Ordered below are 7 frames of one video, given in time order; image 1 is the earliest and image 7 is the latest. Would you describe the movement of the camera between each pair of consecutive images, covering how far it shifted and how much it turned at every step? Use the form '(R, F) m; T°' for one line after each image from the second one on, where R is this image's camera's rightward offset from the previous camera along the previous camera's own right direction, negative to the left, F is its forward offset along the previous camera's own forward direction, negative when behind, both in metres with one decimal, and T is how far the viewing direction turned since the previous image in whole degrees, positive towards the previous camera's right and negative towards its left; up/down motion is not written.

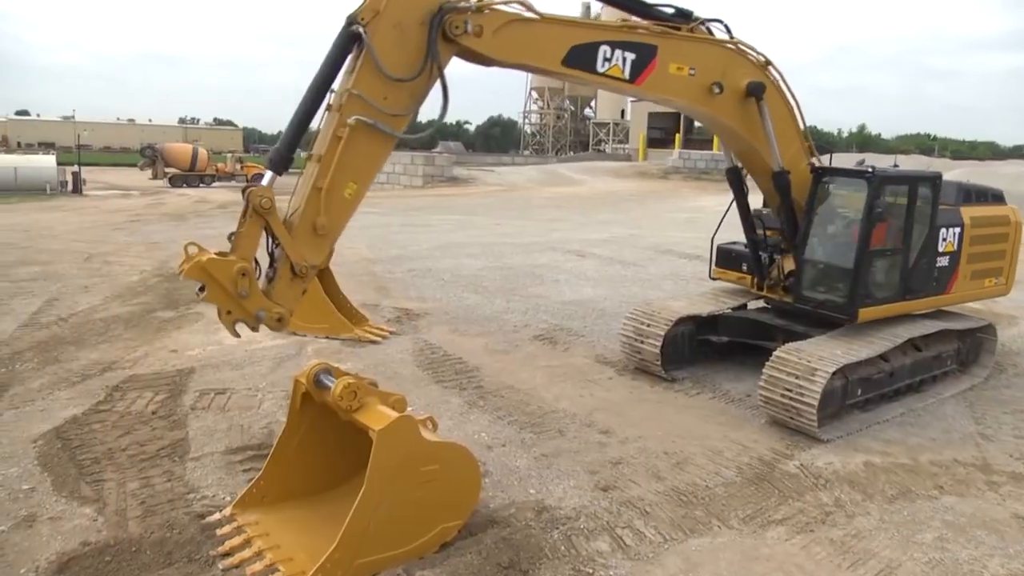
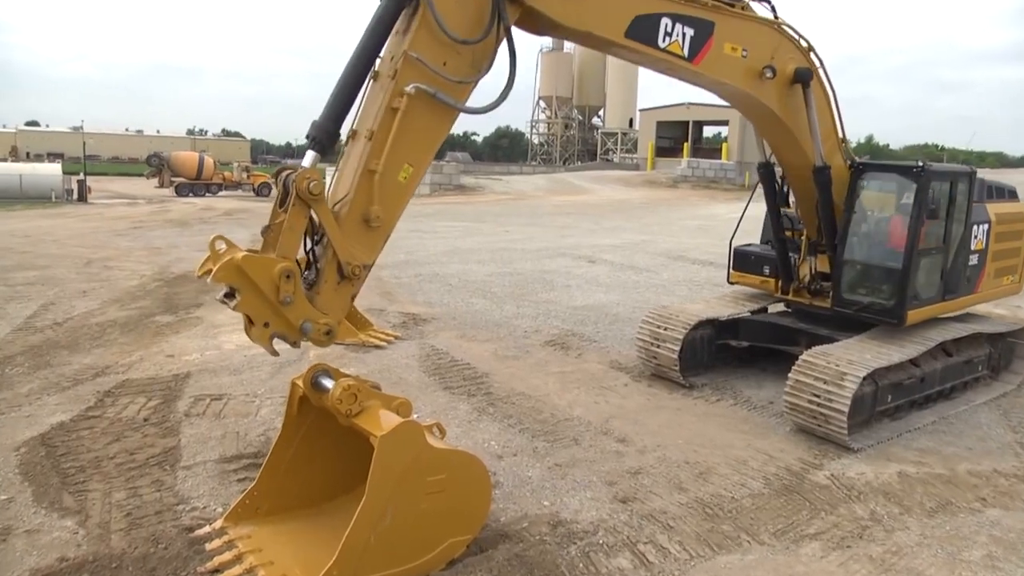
(0.0, +0.3) m; 0°
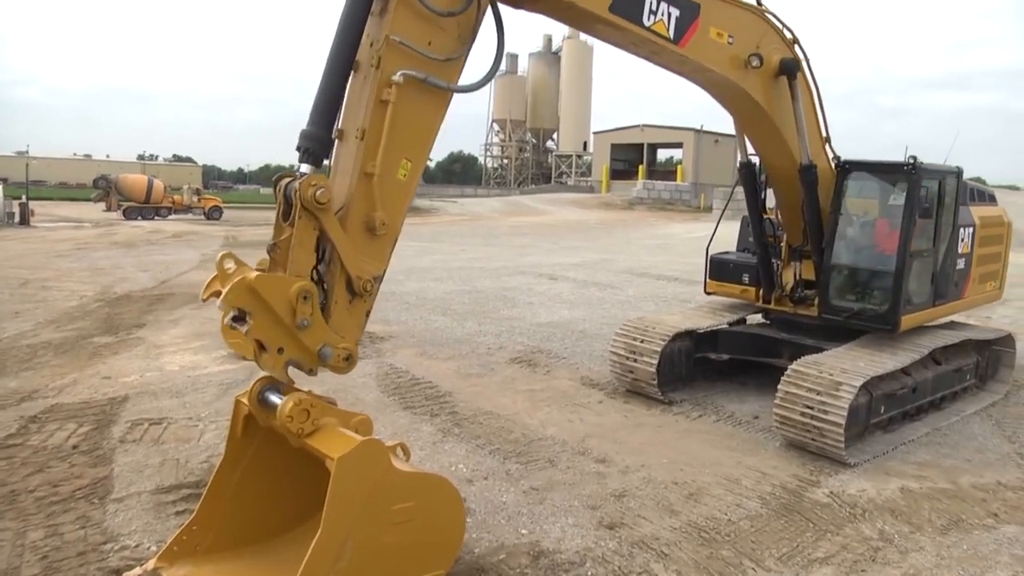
(-0.1, +0.5) m; +3°
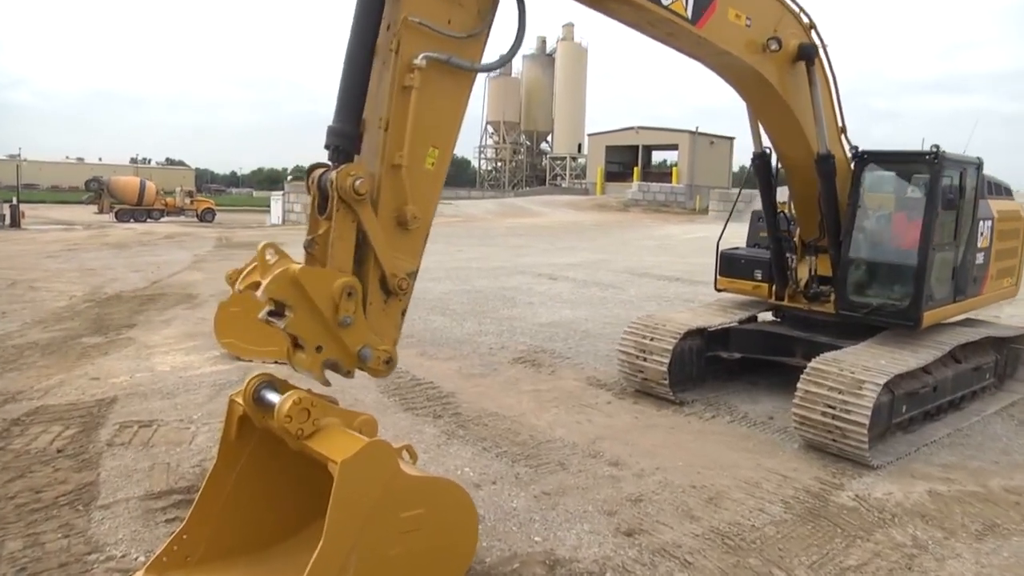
(-0.1, +0.3) m; 0°
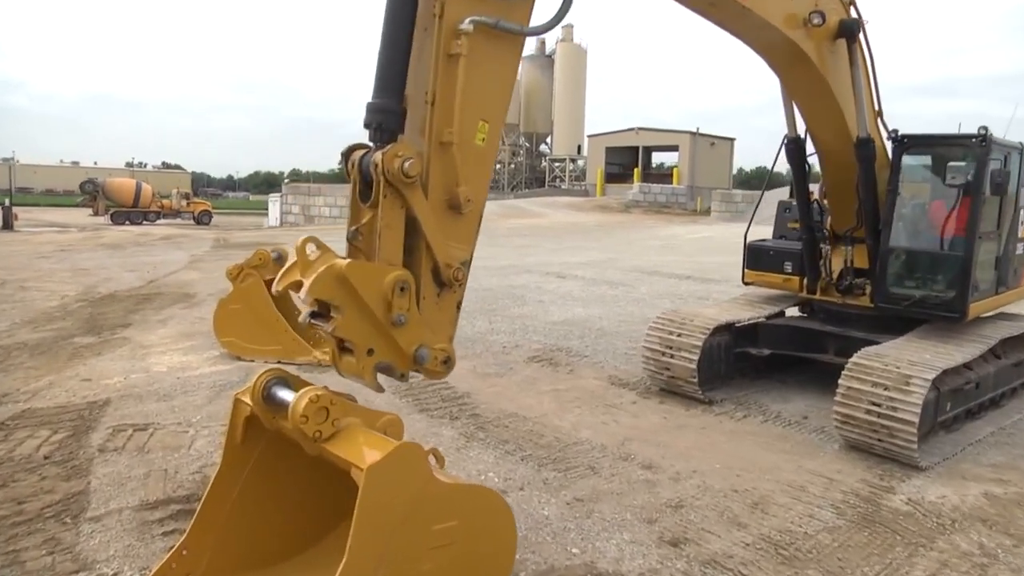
(-0.1, +0.3) m; 0°
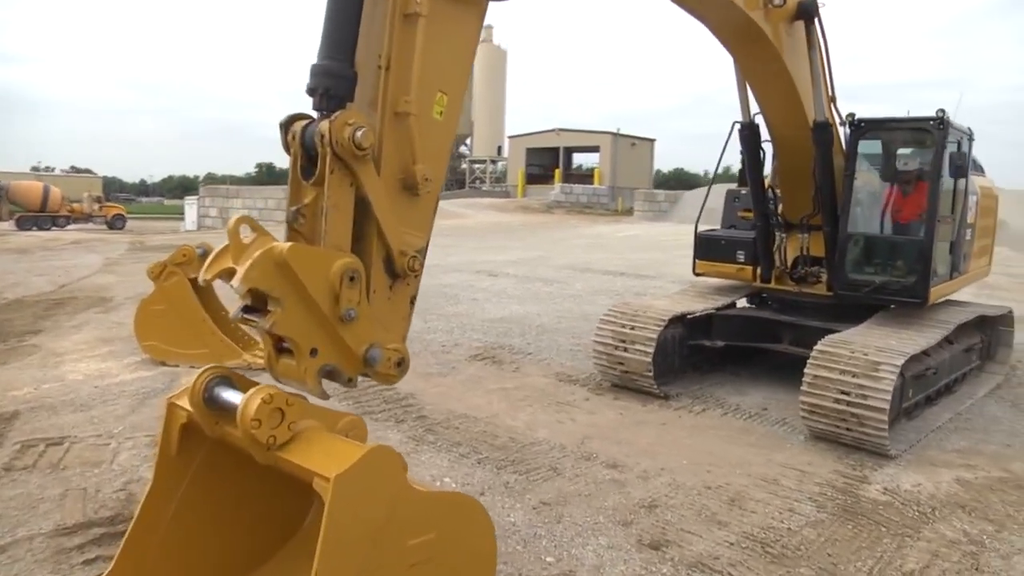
(-0.2, +0.3) m; +5°
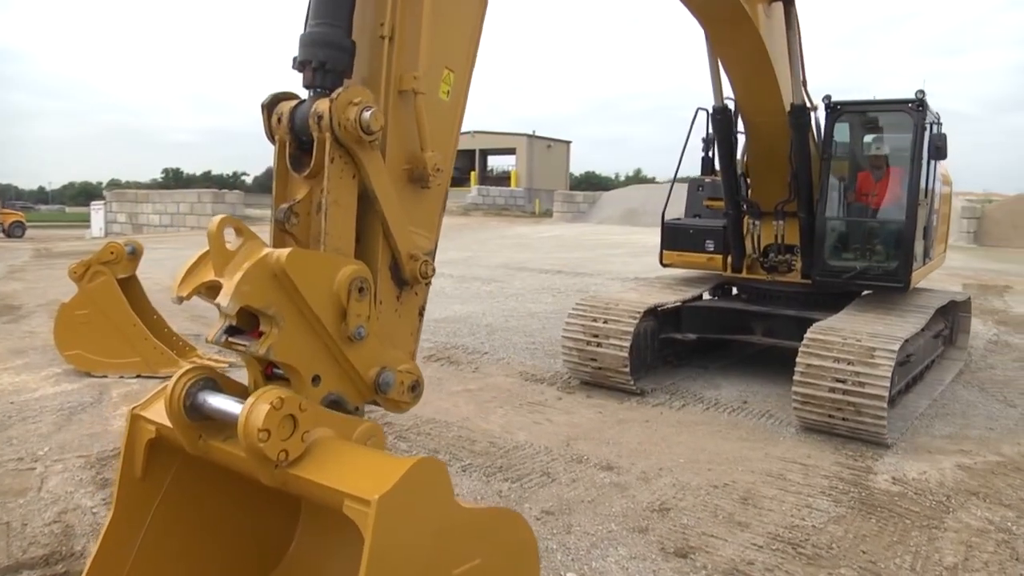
(-0.3, +0.4) m; +5°
